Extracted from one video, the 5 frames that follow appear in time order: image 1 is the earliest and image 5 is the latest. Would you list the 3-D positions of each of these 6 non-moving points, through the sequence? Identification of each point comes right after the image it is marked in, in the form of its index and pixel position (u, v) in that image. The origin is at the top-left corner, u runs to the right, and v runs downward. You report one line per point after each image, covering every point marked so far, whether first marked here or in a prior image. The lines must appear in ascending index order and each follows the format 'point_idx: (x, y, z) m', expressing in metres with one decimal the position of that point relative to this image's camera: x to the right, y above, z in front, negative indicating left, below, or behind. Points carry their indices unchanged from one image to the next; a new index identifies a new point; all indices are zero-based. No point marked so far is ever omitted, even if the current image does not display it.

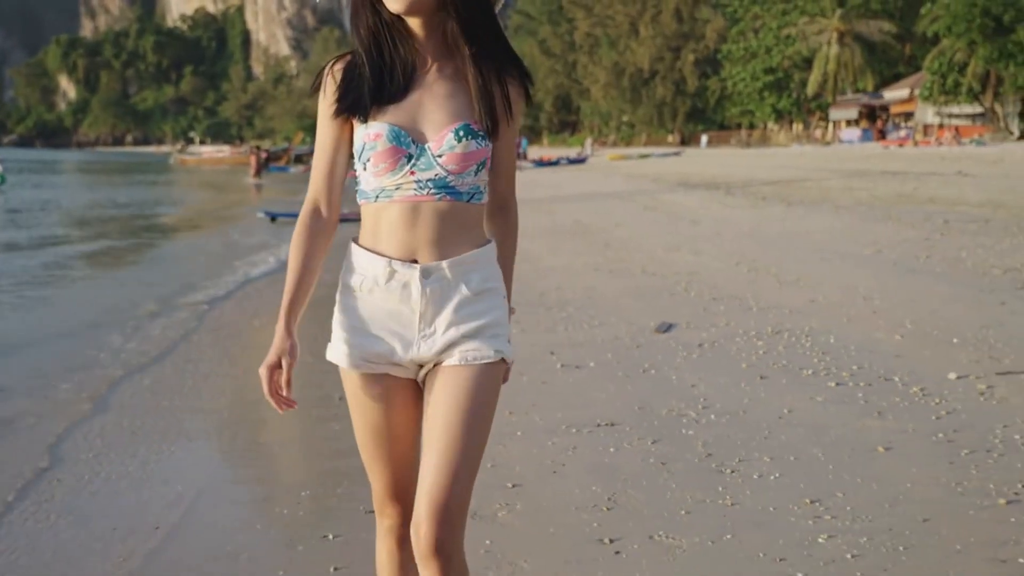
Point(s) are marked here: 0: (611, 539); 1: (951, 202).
0: (+0.3, -0.8, +3.6) m
1: (+6.7, +1.3, +16.3) m
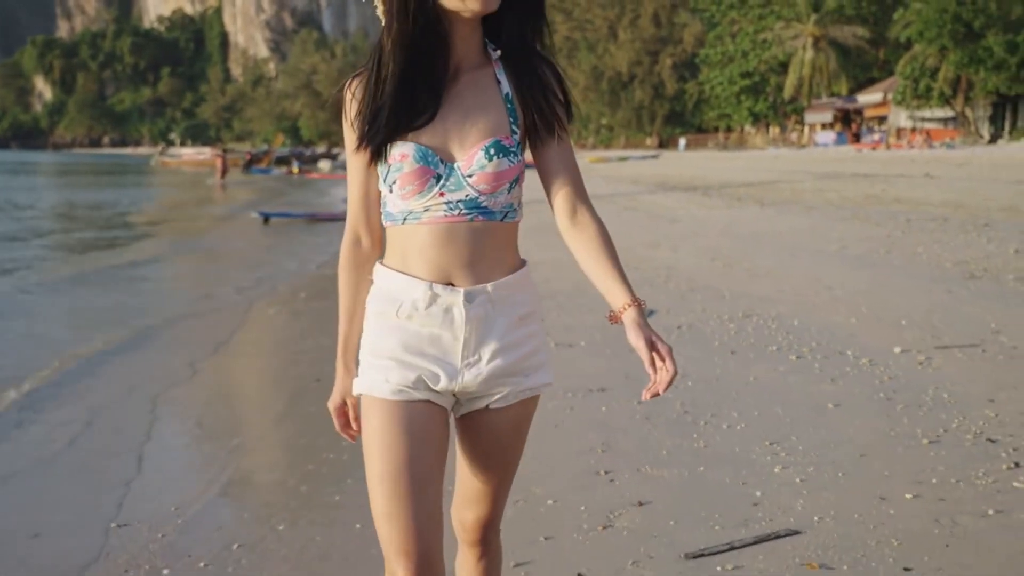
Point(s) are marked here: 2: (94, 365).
0: (+0.4, -0.7, +4.3) m
1: (+6.5, +1.4, +17.3) m
2: (-2.8, -0.5, +7.3) m
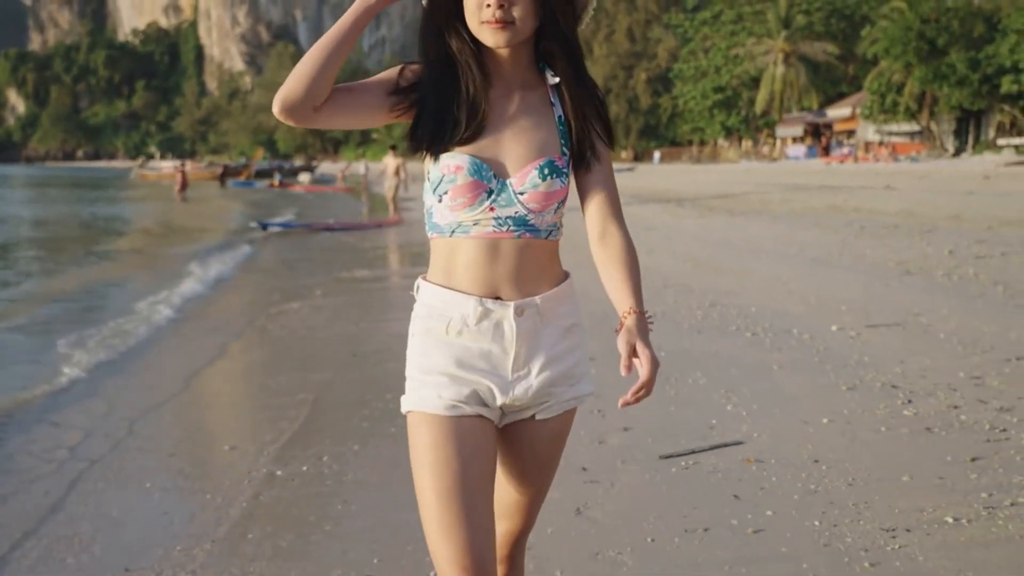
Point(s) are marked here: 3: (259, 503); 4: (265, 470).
0: (+0.5, -0.6, +5.6) m
1: (+6.3, +1.3, +18.7) m
2: (-2.8, -0.5, +8.5) m
3: (-1.0, -0.9, +4.3) m
4: (-1.1, -0.8, +4.8) m
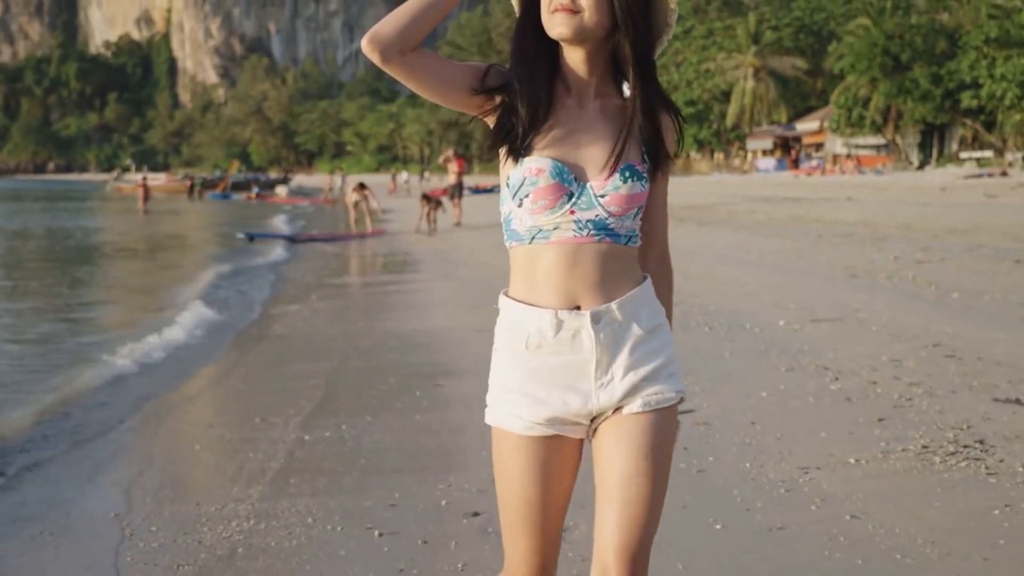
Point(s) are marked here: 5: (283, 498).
0: (+0.4, -0.6, +6.5) m
1: (+5.9, +1.2, +19.8) m
2: (-2.9, -0.5, +9.4) m
3: (-1.0, -0.8, +5.2) m
4: (-1.1, -0.8, +5.6) m
5: (-1.0, -0.9, +4.5) m
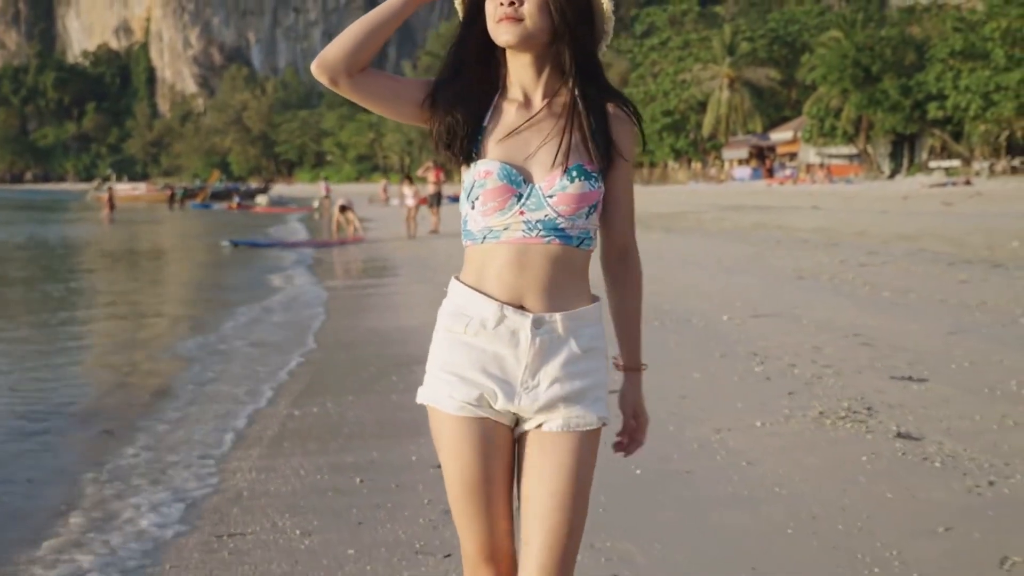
0: (+0.1, -0.6, +7.4) m
1: (+5.4, +1.1, +20.7) m
2: (-3.2, -0.5, +10.2) m
3: (-1.3, -0.8, +6.0) m
4: (-1.4, -0.7, +6.5) m
5: (-1.2, -0.8, +5.4) m
